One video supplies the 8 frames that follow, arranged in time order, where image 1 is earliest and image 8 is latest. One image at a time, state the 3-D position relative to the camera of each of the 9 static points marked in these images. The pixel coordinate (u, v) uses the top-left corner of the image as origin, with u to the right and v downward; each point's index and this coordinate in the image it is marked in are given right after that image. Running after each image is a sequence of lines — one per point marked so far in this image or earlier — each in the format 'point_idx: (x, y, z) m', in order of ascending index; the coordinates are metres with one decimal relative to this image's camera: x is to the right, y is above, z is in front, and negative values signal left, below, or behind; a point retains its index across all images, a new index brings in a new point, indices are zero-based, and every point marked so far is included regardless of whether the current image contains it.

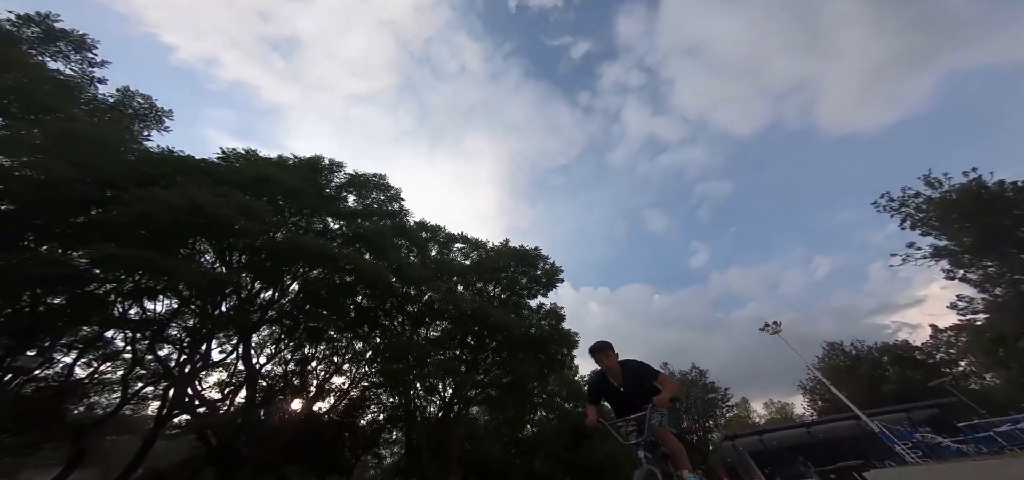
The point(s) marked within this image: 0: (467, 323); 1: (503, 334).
0: (-1.4, -3.4, +11.8) m
1: (0.0, -3.7, +12.0) m
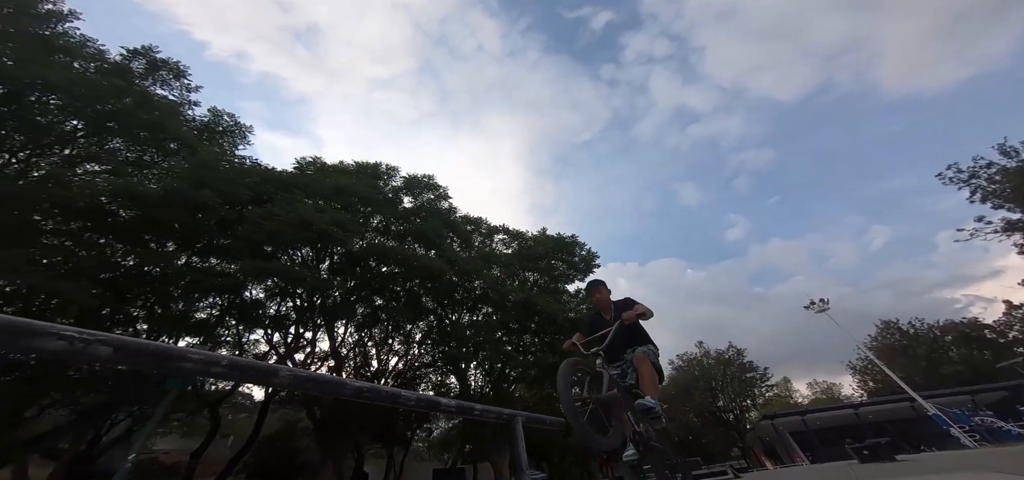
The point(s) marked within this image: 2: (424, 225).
0: (+0.2, -3.0, +12.7) m
1: (+1.6, -3.4, +12.8) m
2: (-2.8, +0.3, +11.1) m
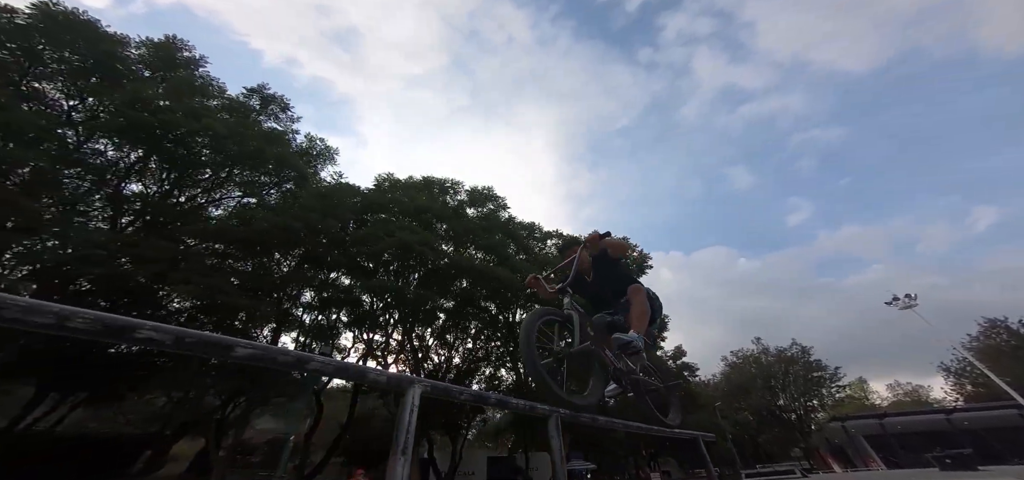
0: (+2.4, -3.2, +13.3) m
1: (+3.8, -3.5, +13.3) m
2: (-0.9, +0.1, +12.1) m
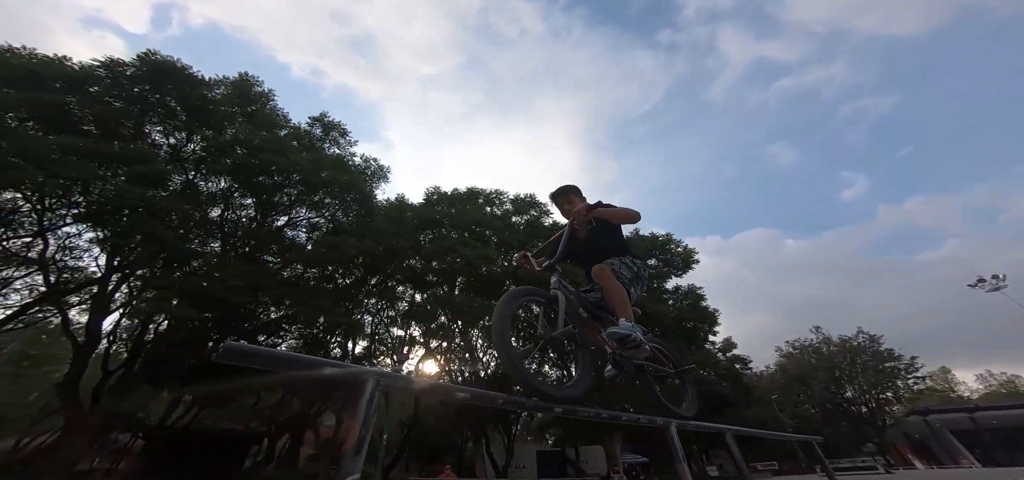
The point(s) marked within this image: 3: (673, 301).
0: (+4.3, -3.1, +13.6) m
1: (+5.7, -3.4, +13.4) m
2: (+0.8, -0.1, +12.6) m
3: (+7.1, -2.7, +14.6) m
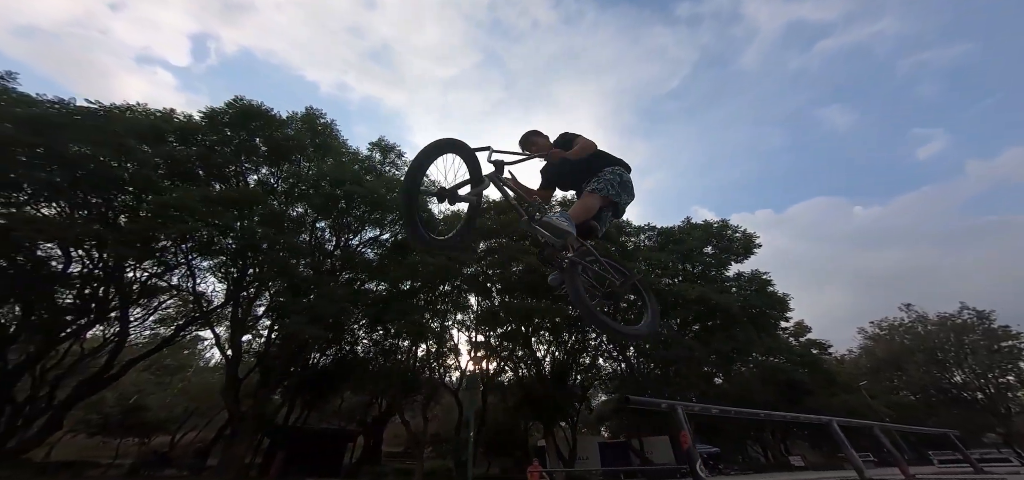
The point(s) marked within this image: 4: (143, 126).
0: (+6.7, -2.7, +13.4) m
1: (+8.1, -2.9, +13.1) m
2: (+2.8, 0.0, +12.9) m
3: (+9.5, -2.0, +14.1) m
4: (-11.4, +3.4, +10.3) m
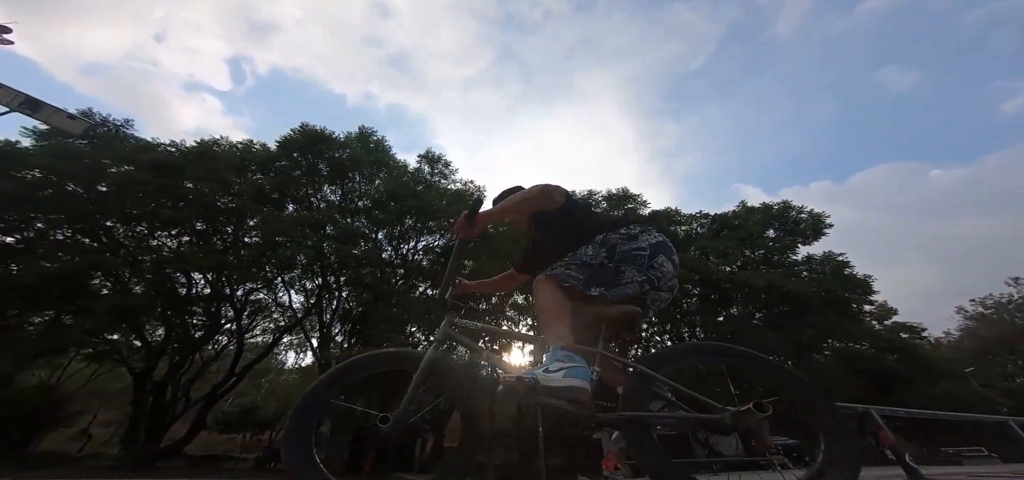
0: (+8.9, -2.2, +12.8) m
1: (+10.2, -2.2, +12.3) m
2: (+4.8, +0.3, +12.7) m
3: (+11.7, -1.2, +13.2) m
4: (-9.8, +2.7, +11.7) m
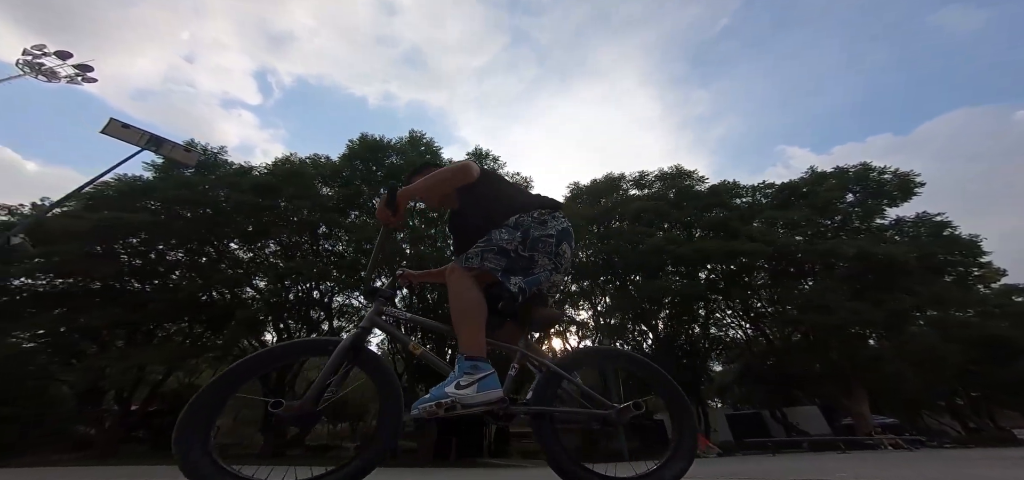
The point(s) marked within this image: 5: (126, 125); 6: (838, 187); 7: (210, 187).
0: (+11.3, -1.0, +12.1) m
1: (+12.6, -0.9, +11.4) m
2: (+7.0, +1.1, +12.2) m
3: (+14.0, +0.1, +12.1) m
4: (-7.7, +2.4, +12.6) m
5: (-9.6, +2.9, +8.4) m
6: (+13.3, +2.2, +13.6) m
7: (-9.1, +1.6, +10.1) m
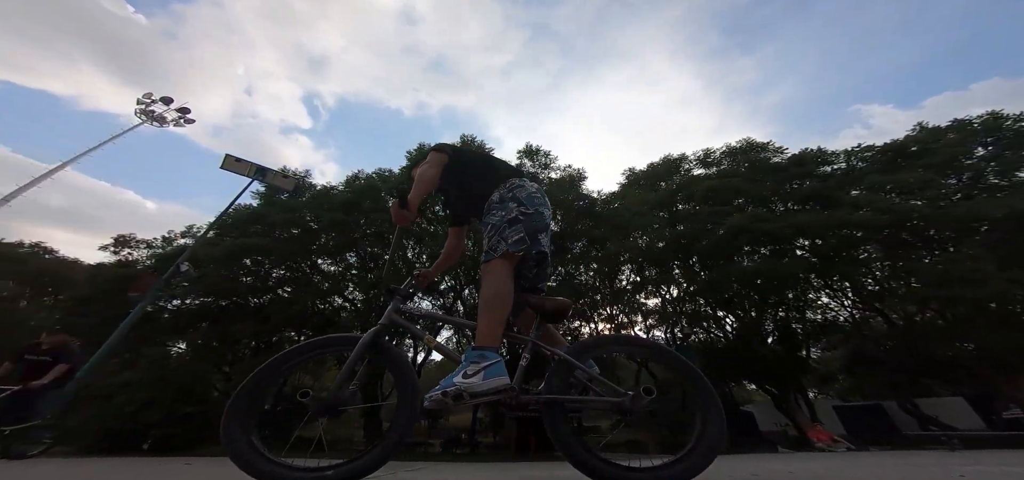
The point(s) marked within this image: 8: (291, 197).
0: (+13.6, +0.2, +10.3) m
1: (+14.8, +0.3, +9.5) m
2: (+9.3, +2.0, +11.0) m
3: (+16.3, +1.5, +10.0) m
4: (-5.3, +2.0, +13.4) m
5: (-7.8, +2.3, +9.4) m
6: (+15.6, +3.6, +11.6) m
7: (-7.0, +1.0, +11.1) m
8: (-7.5, +1.5, +11.3) m
